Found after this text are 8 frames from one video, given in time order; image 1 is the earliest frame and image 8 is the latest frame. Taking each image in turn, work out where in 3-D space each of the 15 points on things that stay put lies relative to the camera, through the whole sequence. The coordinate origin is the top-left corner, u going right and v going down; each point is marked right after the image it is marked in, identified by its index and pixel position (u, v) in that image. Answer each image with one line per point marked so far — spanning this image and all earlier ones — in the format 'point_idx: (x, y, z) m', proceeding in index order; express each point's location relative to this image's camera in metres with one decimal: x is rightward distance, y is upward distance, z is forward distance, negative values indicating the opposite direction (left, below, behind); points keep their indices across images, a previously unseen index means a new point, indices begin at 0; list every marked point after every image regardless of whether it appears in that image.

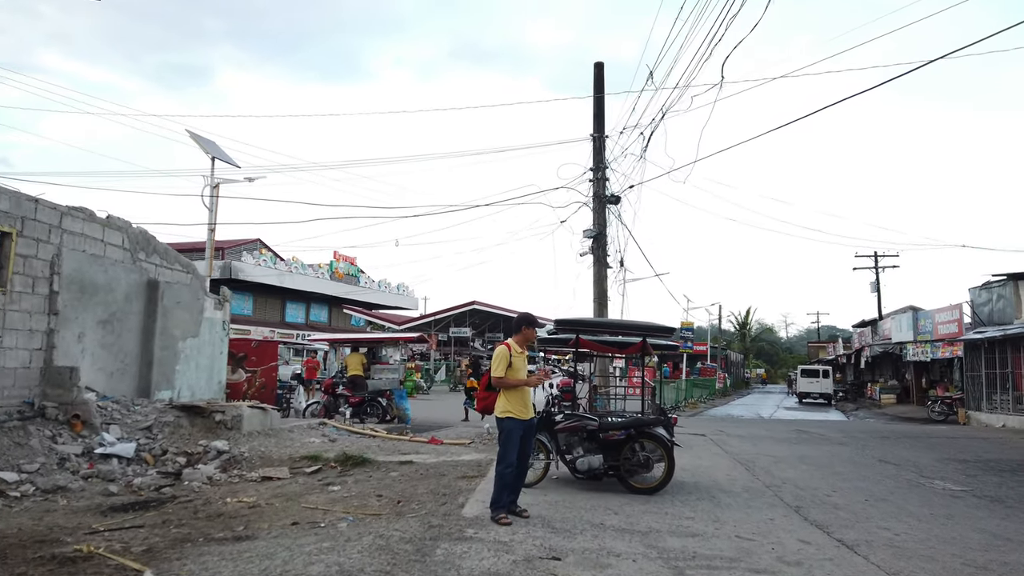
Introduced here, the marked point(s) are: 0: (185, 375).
0: (-5.6, -1.5, +12.8) m
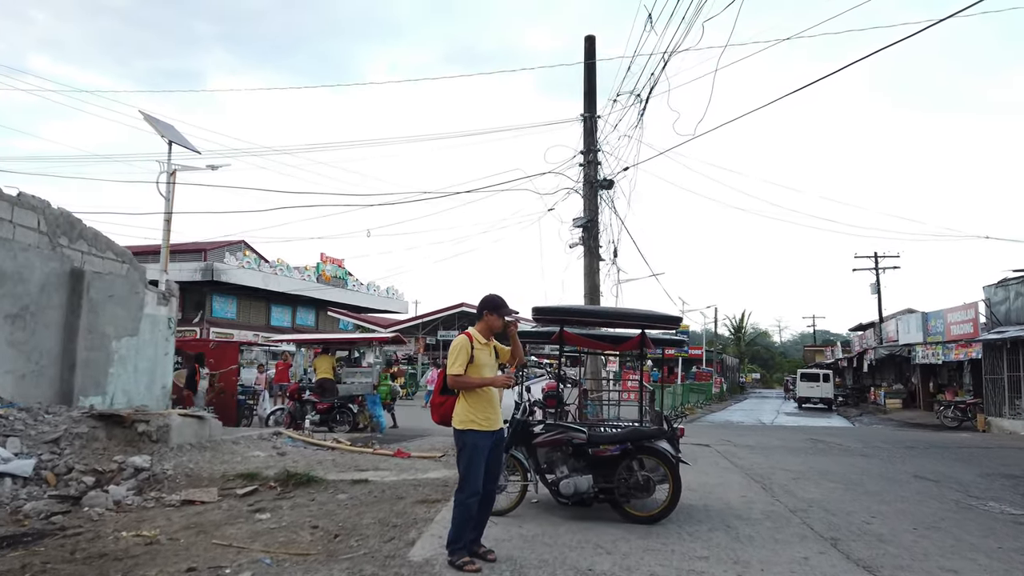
0: (-5.9, -1.4, +11.2) m
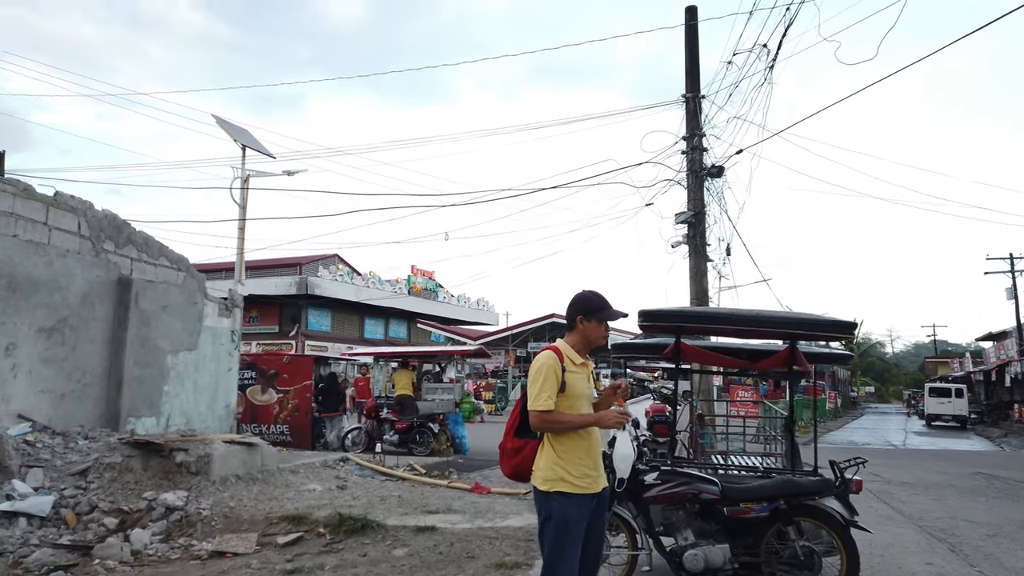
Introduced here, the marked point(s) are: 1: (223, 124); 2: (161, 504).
0: (-4.6, -1.5, +10.3) m
1: (-6.4, +3.7, +16.7) m
2: (-3.2, -2.0, +6.8) m
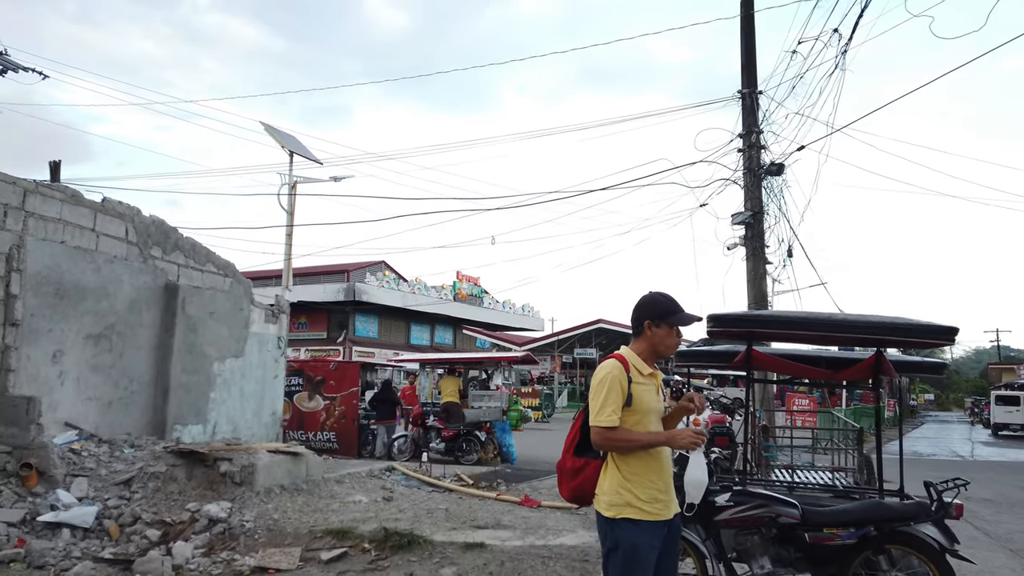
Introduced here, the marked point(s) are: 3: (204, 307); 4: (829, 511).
0: (-3.9, -1.6, +10.2) m
1: (-5.4, +3.5, +16.7) m
2: (-2.7, -2.0, +6.6) m
3: (-4.0, -0.3, +9.8) m
4: (+1.7, -1.2, +4.0) m
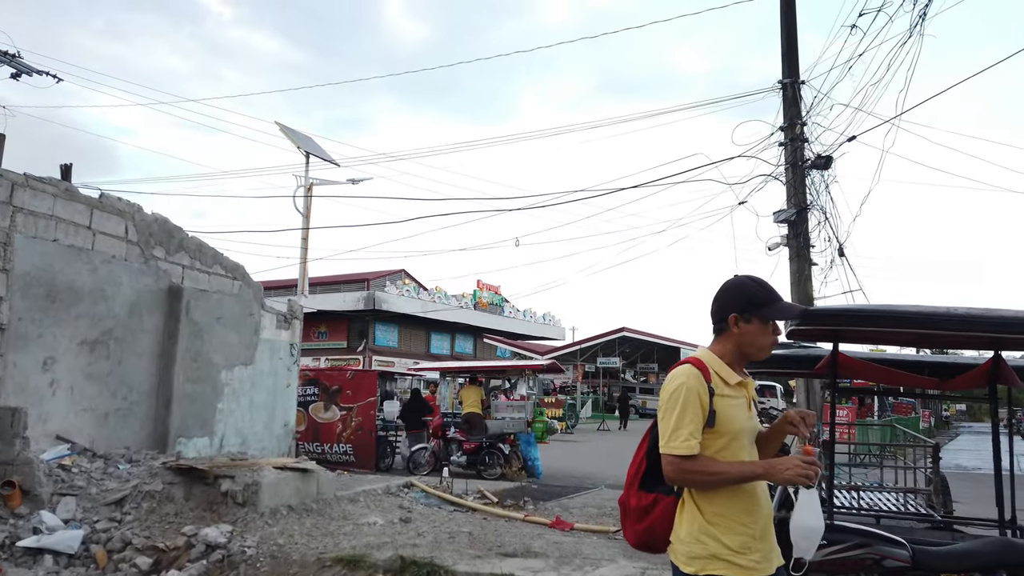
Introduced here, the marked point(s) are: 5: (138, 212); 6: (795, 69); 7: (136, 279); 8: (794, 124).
0: (-3.6, -1.6, +9.5) m
1: (-4.9, +3.4, +16.2) m
2: (-2.5, -2.0, +5.9) m
3: (-3.7, -0.3, +9.2) m
4: (+1.9, -1.1, +3.3) m
5: (-4.1, +0.8, +8.2) m
6: (+4.3, +3.3, +11.4) m
7: (-4.1, +0.1, +8.2) m
8: (+4.2, +2.5, +11.2) m
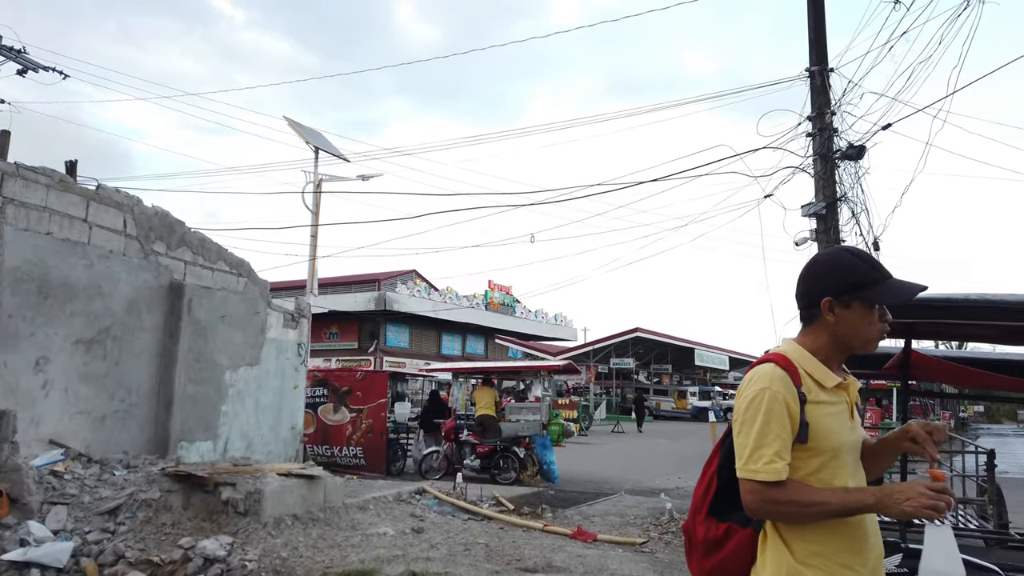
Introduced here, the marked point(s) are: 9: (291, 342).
0: (-3.4, -1.6, +9.1) m
1: (-4.6, +3.4, +15.8) m
2: (-2.3, -2.0, +5.5) m
3: (-3.5, -0.3, +8.8) m
4: (+2.0, -1.1, +2.8) m
5: (-3.9, +0.9, +7.9) m
6: (+4.5, +3.4, +10.9) m
7: (-3.9, +0.1, +7.8) m
8: (+4.4, +2.5, +10.7) m
9: (-3.1, -0.7, +10.4) m
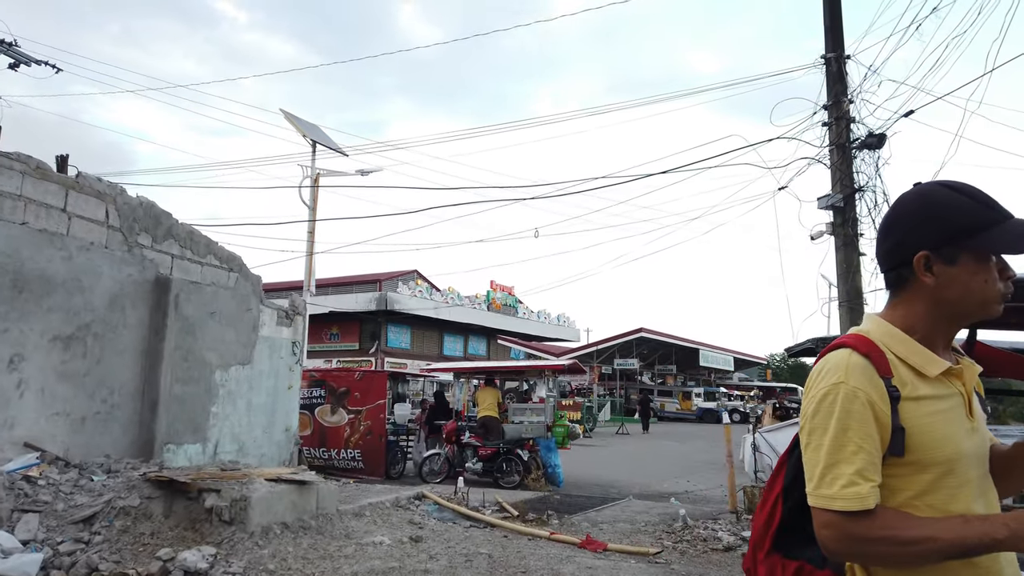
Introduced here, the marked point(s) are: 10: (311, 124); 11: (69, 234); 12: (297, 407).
0: (-3.3, -1.5, +8.7) m
1: (-4.5, +3.5, +15.4) m
2: (-2.3, -1.9, +5.1) m
3: (-3.4, -0.2, +8.4) m
4: (+2.0, -1.0, +2.4) m
5: (-3.9, +0.9, +7.4) m
6: (+4.6, +3.4, +10.5) m
7: (-3.9, +0.2, +7.4) m
8: (+4.5, +2.6, +10.3) m
9: (-3.0, -0.7, +9.9) m
10: (-4.1, +3.3, +15.4) m
11: (-4.1, +0.5, +6.9) m
12: (-2.9, -1.6, +10.2) m
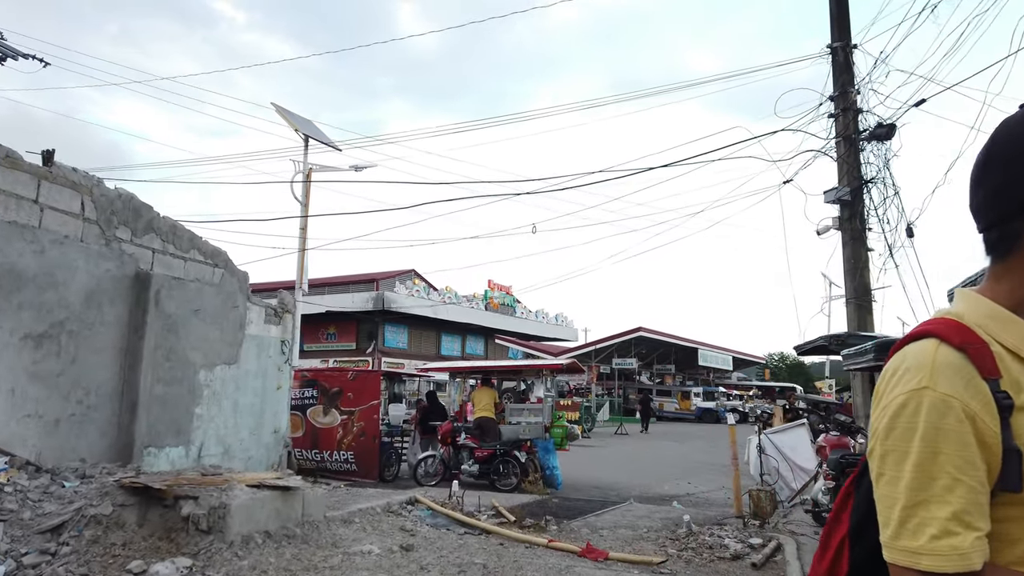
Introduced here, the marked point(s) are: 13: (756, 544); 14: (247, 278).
0: (-3.4, -1.5, +8.4) m
1: (-4.6, +3.5, +15.1) m
2: (-2.3, -1.9, +4.8) m
3: (-3.5, -0.2, +8.0) m
4: (+2.0, -1.0, +2.0) m
5: (-3.9, +1.0, +7.1) m
6: (+4.5, +3.5, +10.2) m
7: (-3.9, +0.2, +7.0) m
8: (+4.4, +2.6, +10.0) m
9: (-3.0, -0.6, +9.6) m
10: (-4.2, +3.4, +15.1) m
11: (-4.1, +0.5, +6.5) m
12: (-3.0, -1.6, +9.9) m
13: (+2.1, -2.2, +6.6) m
14: (-3.2, +0.1, +9.0) m
